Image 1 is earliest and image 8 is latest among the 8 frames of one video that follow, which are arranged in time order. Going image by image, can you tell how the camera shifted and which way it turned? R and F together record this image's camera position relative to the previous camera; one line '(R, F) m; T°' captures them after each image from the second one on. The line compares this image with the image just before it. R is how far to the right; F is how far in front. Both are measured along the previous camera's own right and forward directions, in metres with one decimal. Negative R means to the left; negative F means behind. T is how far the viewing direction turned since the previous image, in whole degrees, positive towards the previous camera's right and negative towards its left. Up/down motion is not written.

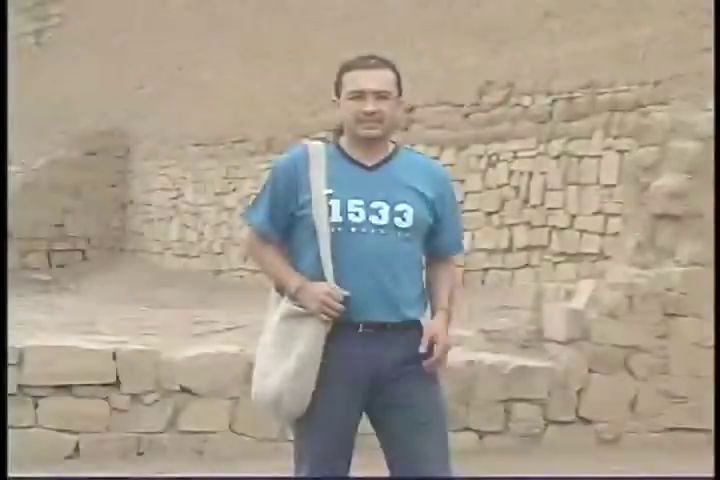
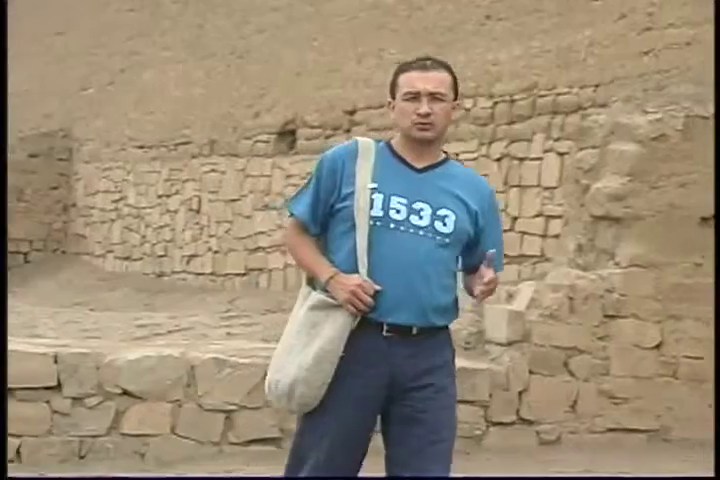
(-0.1, 0.0) m; +3°
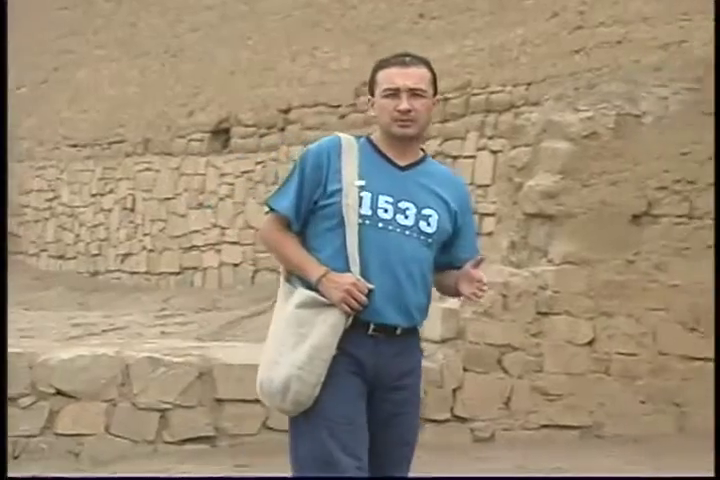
(0.0, 0.0) m; +2°
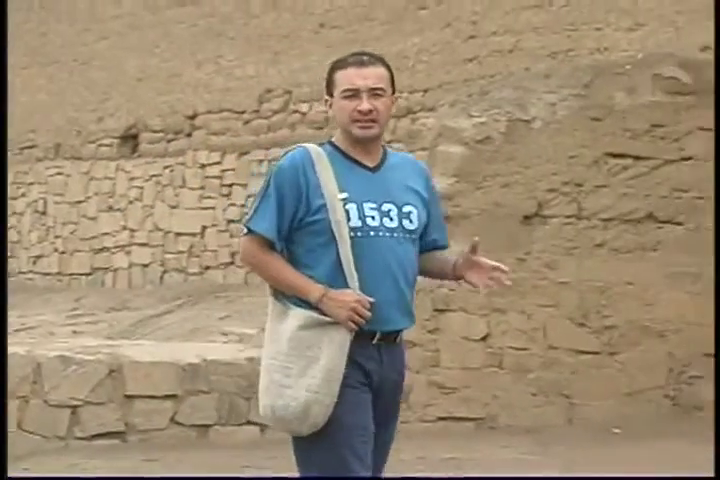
(+0.1, -0.3) m; +2°
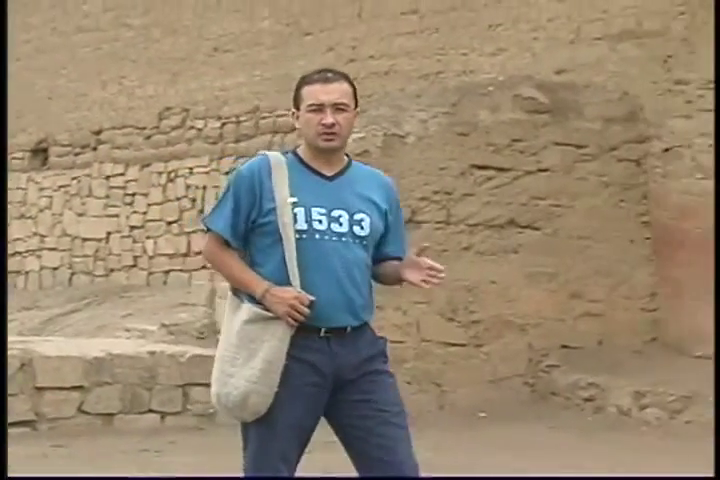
(+0.1, -0.7) m; +3°
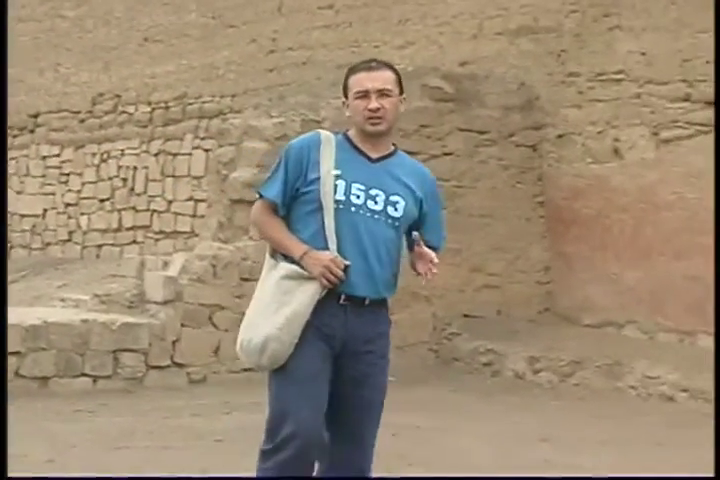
(0.0, -0.6) m; +2°
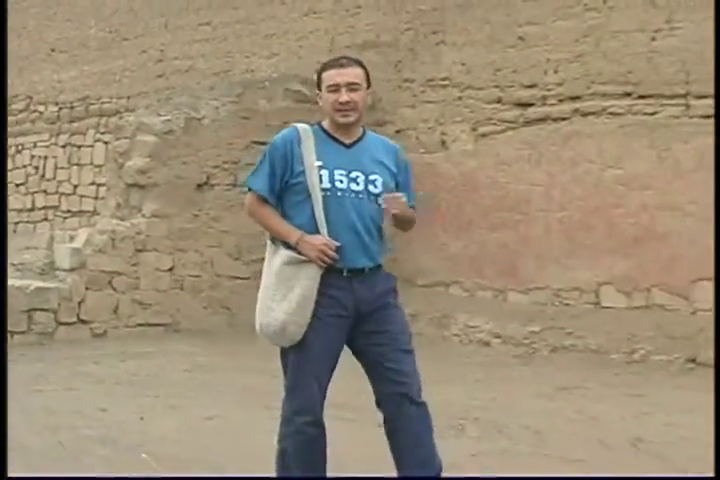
(0.0, -1.7) m; +4°
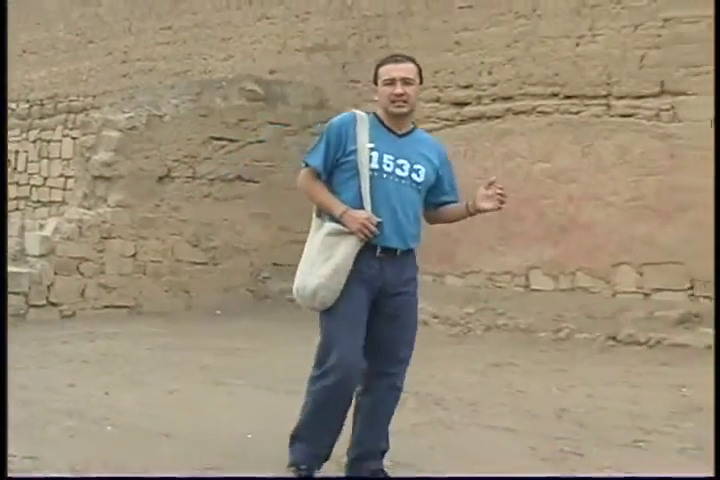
(0.0, -0.8) m; +1°
